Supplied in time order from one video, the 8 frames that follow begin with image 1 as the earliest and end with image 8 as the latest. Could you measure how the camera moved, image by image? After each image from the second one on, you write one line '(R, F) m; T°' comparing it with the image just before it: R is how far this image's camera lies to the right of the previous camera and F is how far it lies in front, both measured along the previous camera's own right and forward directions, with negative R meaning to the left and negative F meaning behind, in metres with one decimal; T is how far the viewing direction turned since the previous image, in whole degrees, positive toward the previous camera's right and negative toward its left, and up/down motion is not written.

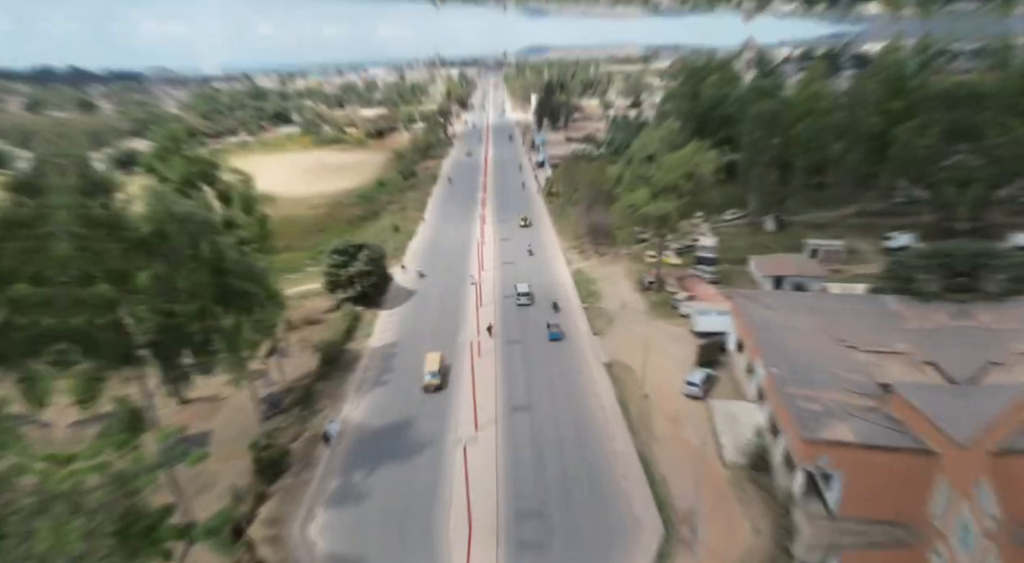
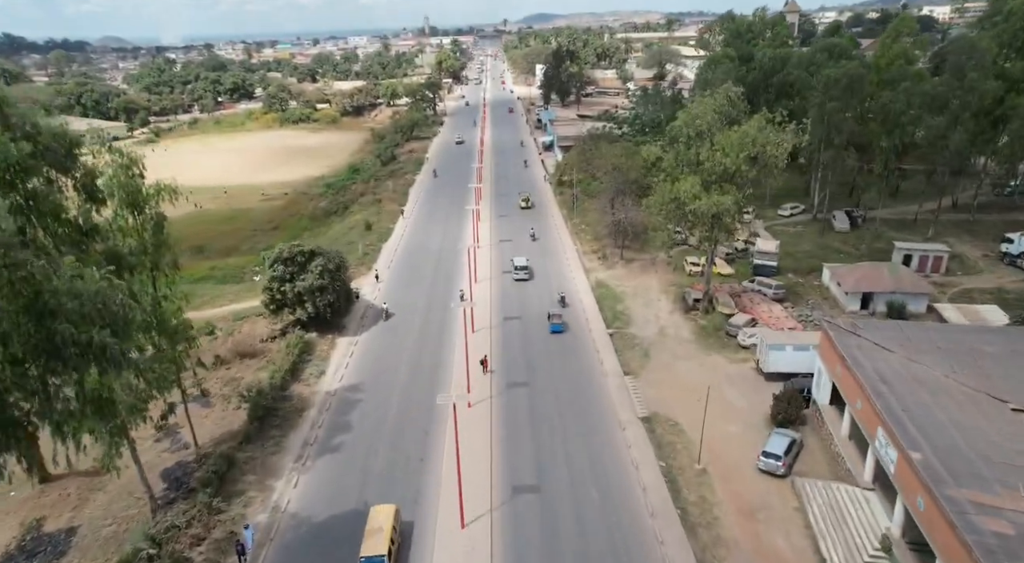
(+0.7, +9.6) m; -2°
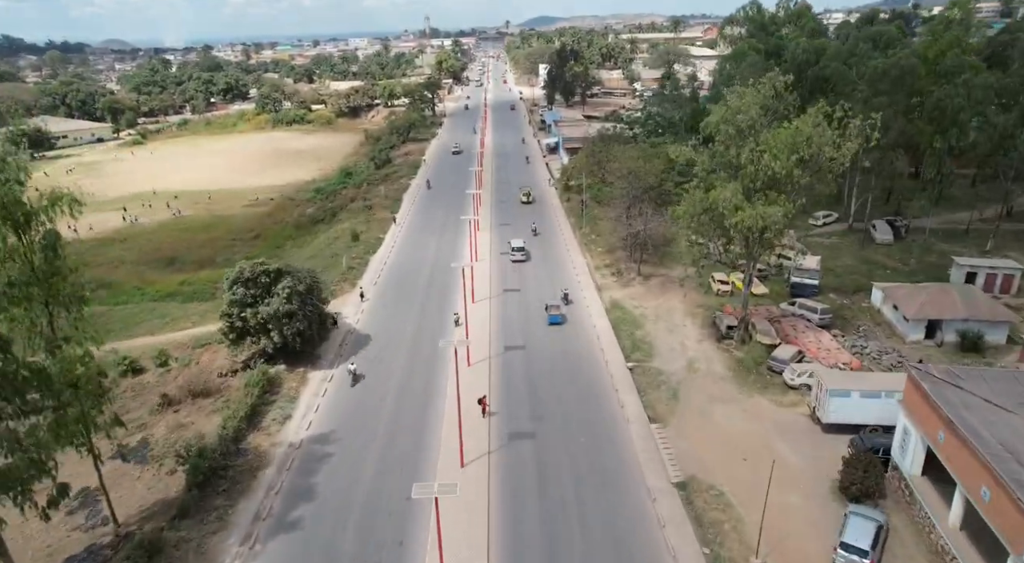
(0.0, +5.1) m; 0°
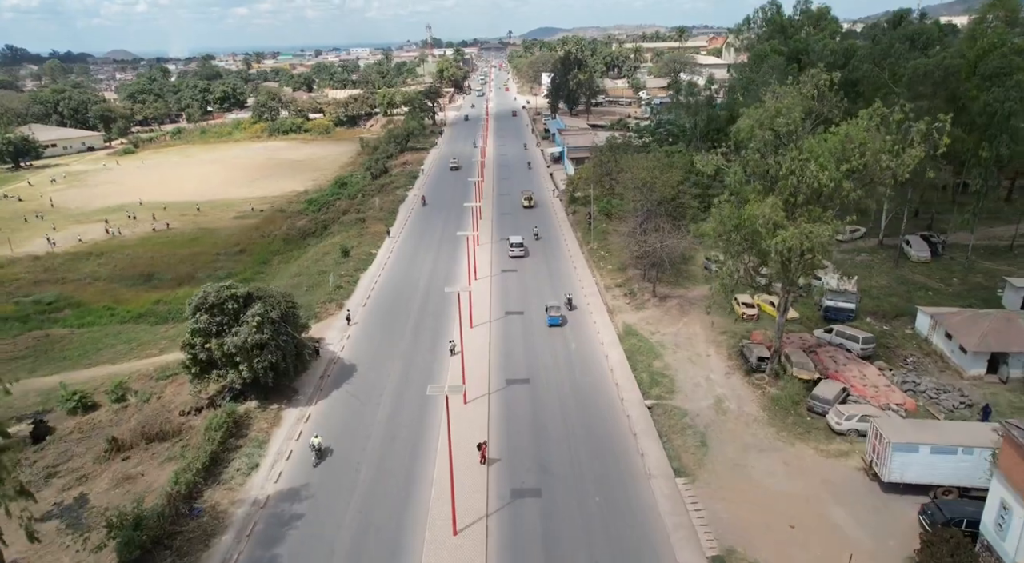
(0.0, +3.5) m; 0°
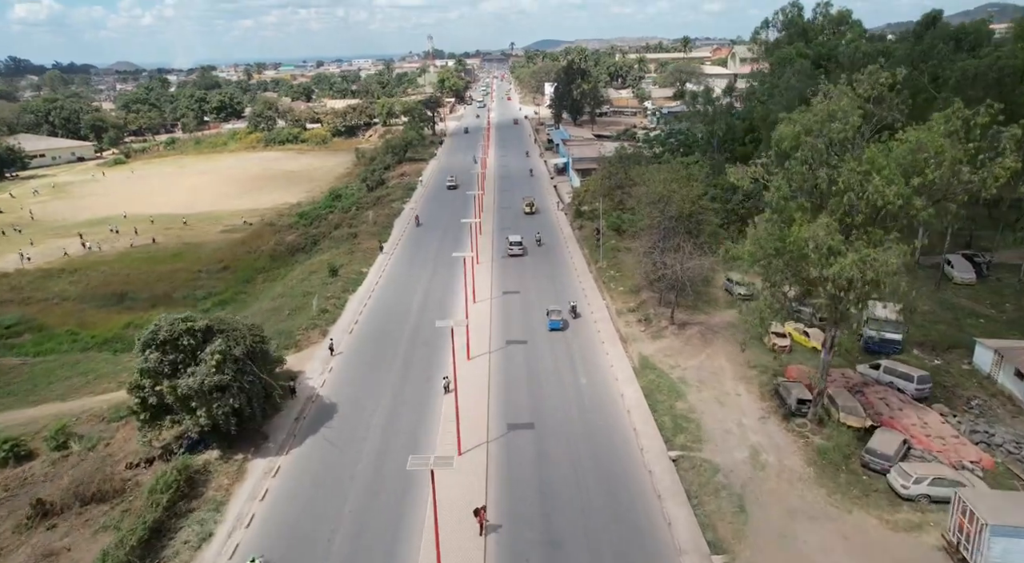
(0.0, +3.5) m; 0°
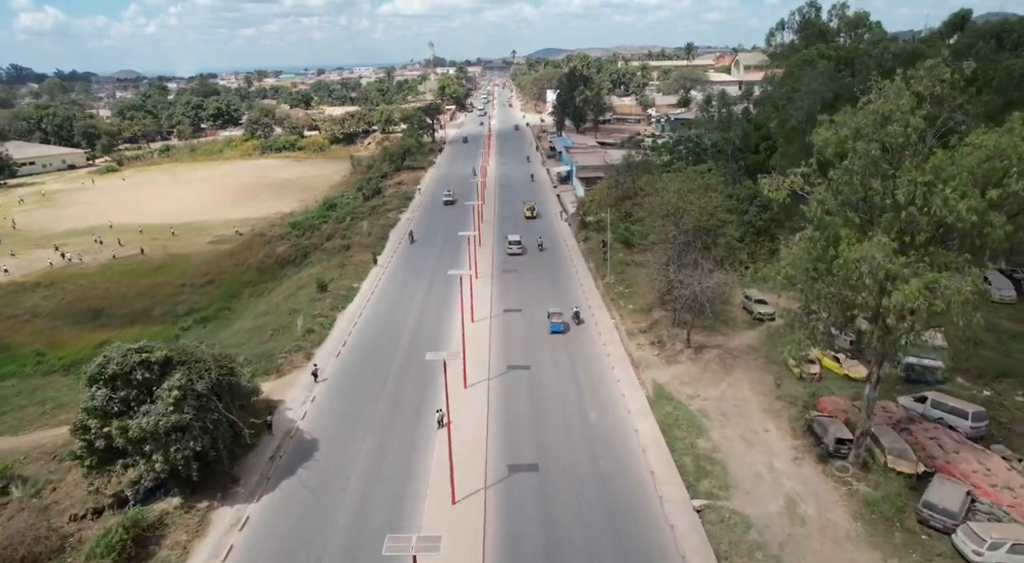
(0.0, +2.7) m; 0°
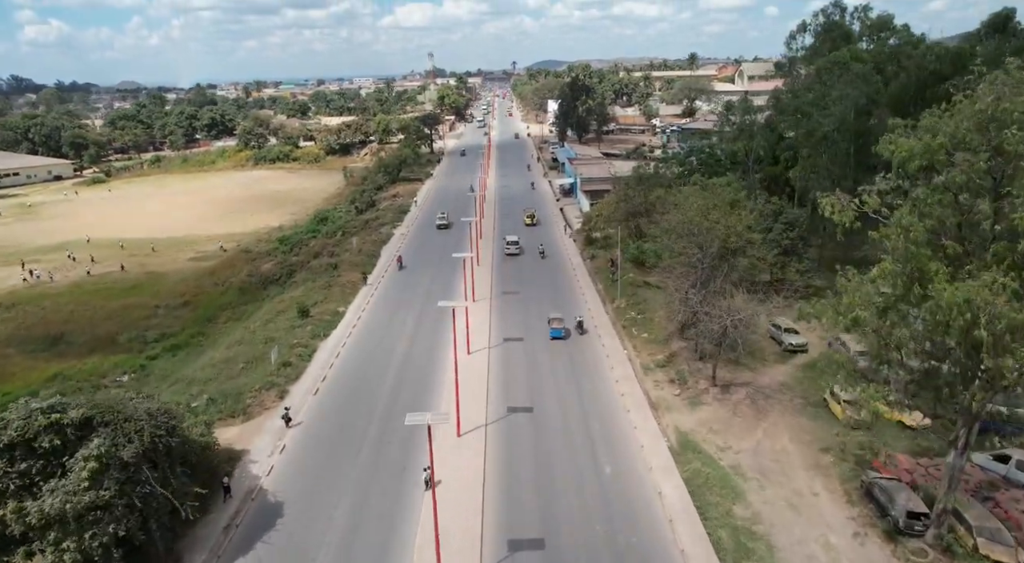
(0.0, +3.6) m; 0°
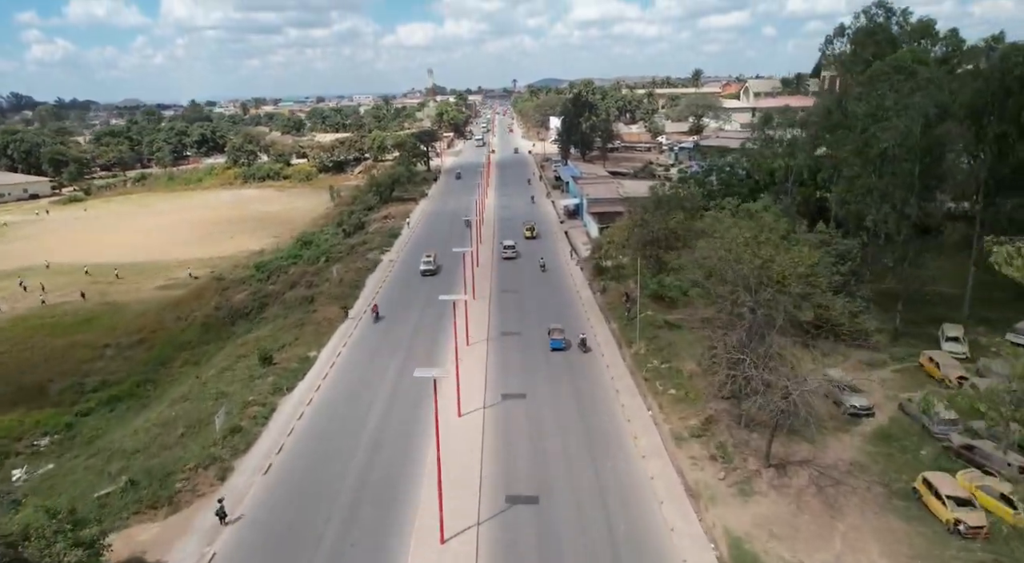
(0.0, +5.3) m; 0°
